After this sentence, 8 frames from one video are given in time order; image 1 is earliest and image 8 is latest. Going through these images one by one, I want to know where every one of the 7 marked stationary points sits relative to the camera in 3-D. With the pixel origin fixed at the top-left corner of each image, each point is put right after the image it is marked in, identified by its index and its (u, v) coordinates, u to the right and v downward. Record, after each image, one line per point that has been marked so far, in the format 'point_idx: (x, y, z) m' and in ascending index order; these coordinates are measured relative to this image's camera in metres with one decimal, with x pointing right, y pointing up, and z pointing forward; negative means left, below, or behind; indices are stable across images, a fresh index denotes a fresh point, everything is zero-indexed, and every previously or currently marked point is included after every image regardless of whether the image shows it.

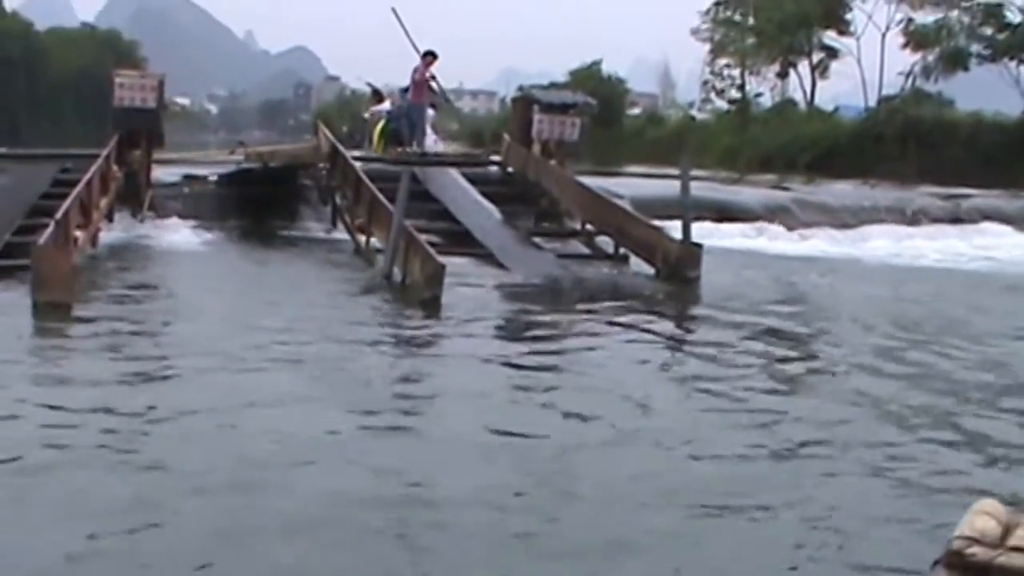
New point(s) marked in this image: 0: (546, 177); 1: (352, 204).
0: (-0.1, +1.0, +16.5) m
1: (-1.9, +0.7, +16.4) m
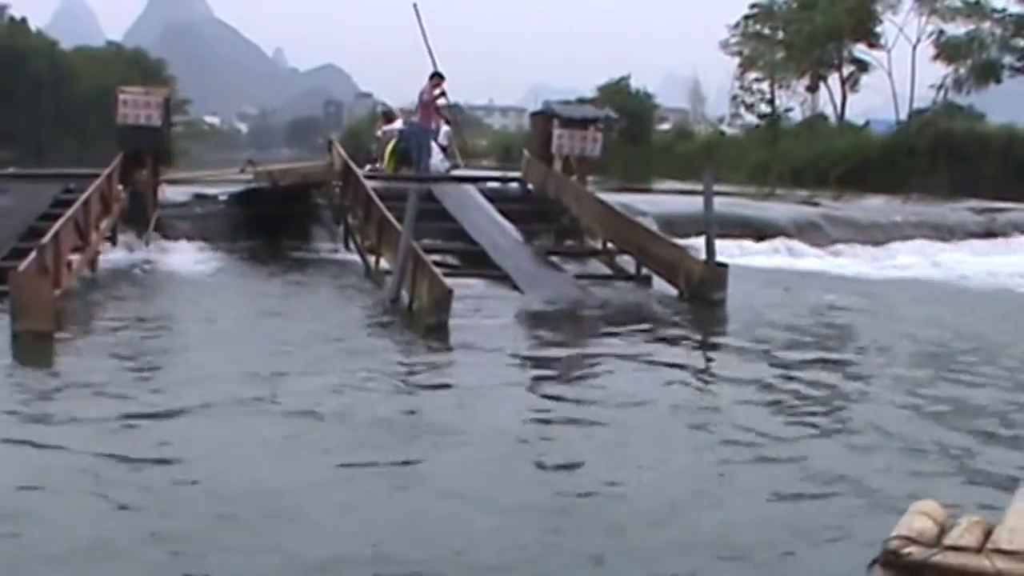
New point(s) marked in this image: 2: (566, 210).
0: (+0.5, +0.8, +15.3) m
1: (-1.2, +0.5, +15.2) m
2: (+0.5, +0.6, +15.2) m
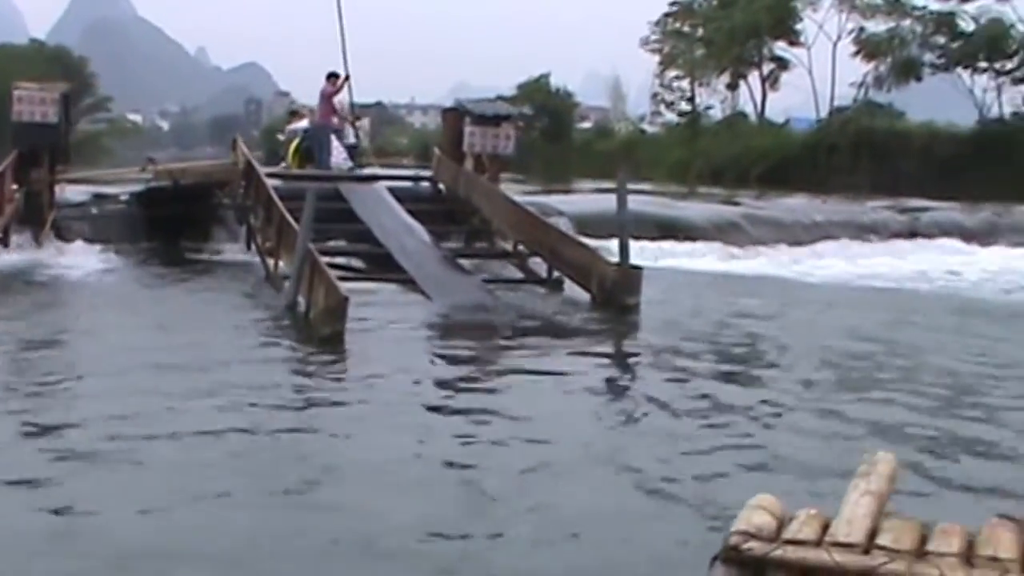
0: (-0.3, +0.8, +15.4) m
1: (-2.0, +0.5, +15.2) m
2: (-0.3, +0.6, +15.3) m
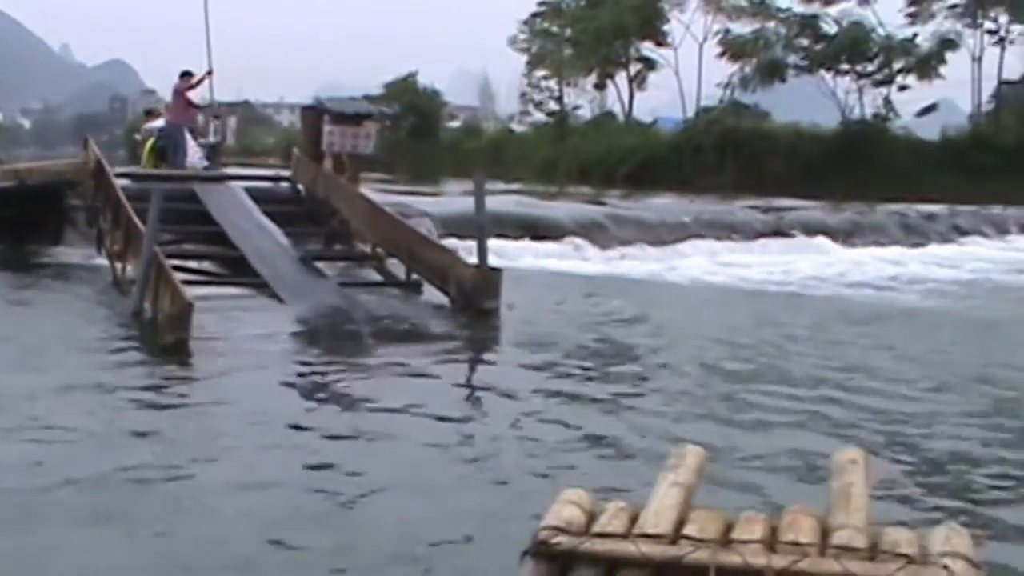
0: (-1.6, +0.8, +15.5) m
1: (-3.3, +0.5, +15.1) m
2: (-1.5, +0.6, +15.4) m
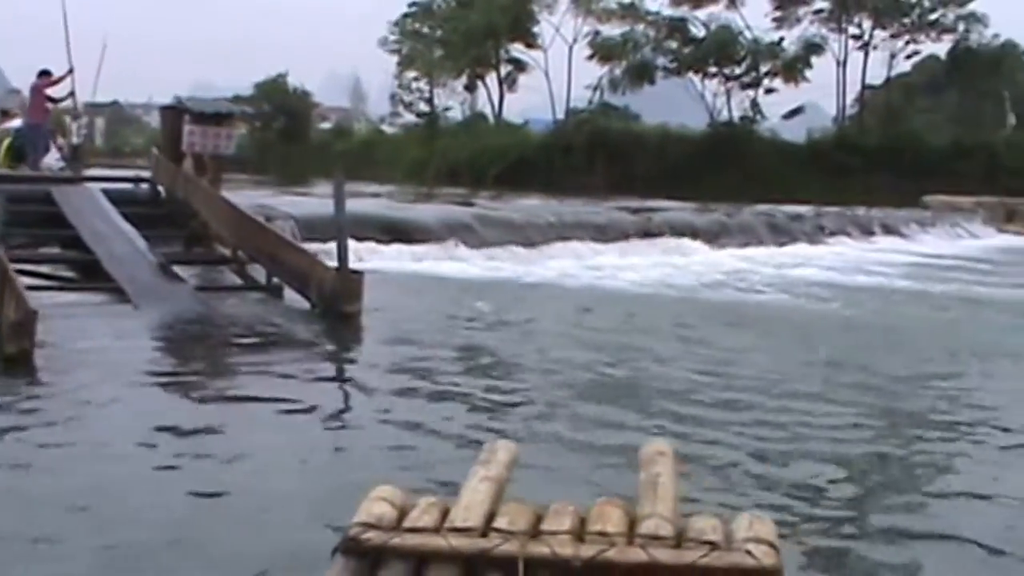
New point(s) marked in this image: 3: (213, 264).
0: (-0.3, +0.8, +16.3) m
1: (-2.0, +0.5, +16.1) m
2: (-0.3, +0.6, +16.2) m
3: (-2.1, +0.1, +13.2) m
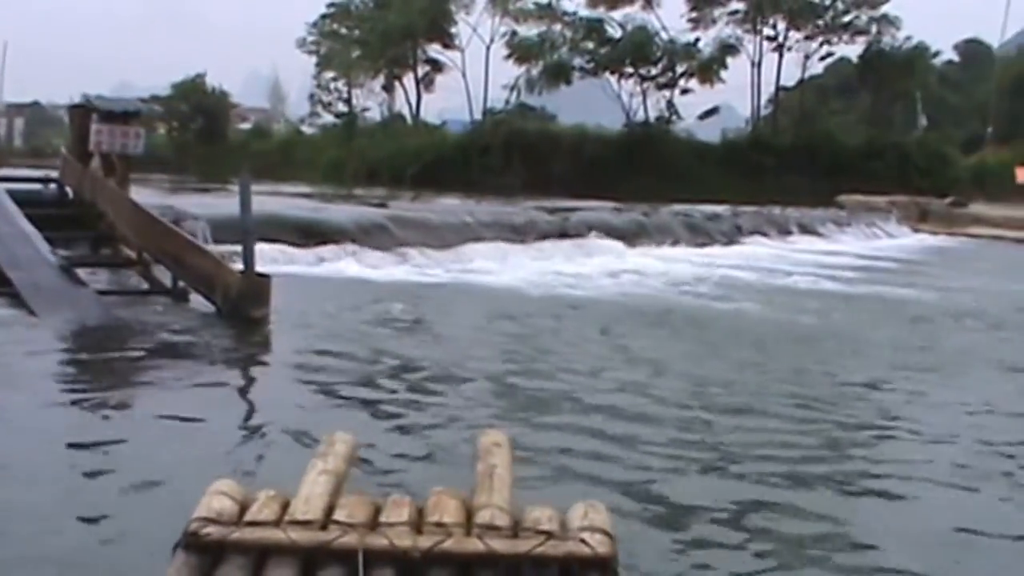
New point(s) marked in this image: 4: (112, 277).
0: (-1.1, +0.8, +16.3) m
1: (-2.8, +0.5, +16.0) m
2: (-1.0, +0.6, +16.2) m
3: (-2.8, +0.1, +13.1) m
4: (-2.9, +0.1, +13.5) m
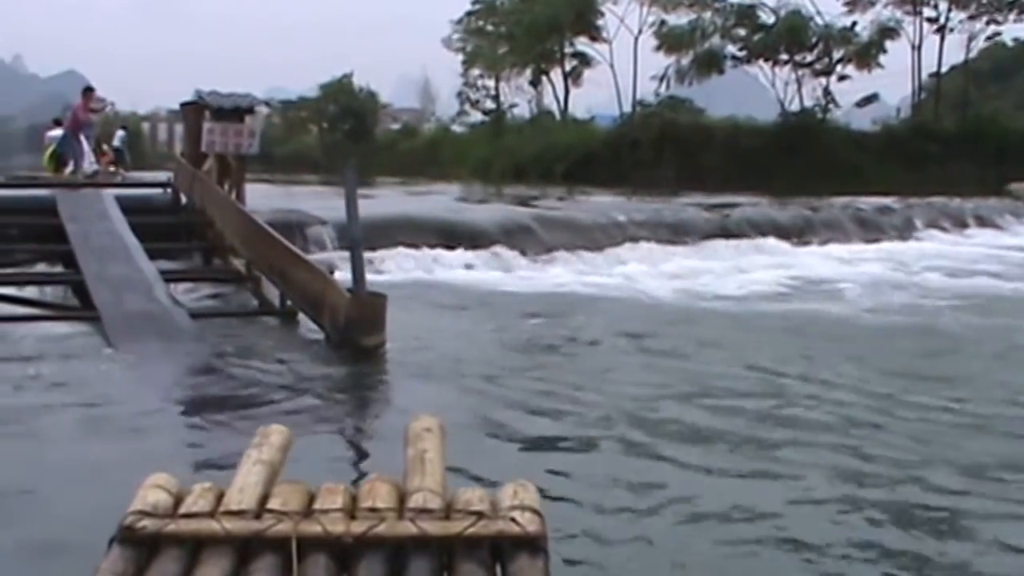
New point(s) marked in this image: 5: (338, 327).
0: (+0.1, +0.8, +15.3) m
1: (-1.6, +0.4, +15.1) m
2: (+0.1, +0.6, +15.2) m
3: (-1.9, +0.1, +12.3) m
4: (-2.0, 0.0, +12.6) m
5: (-0.9, -0.2, +9.5) m
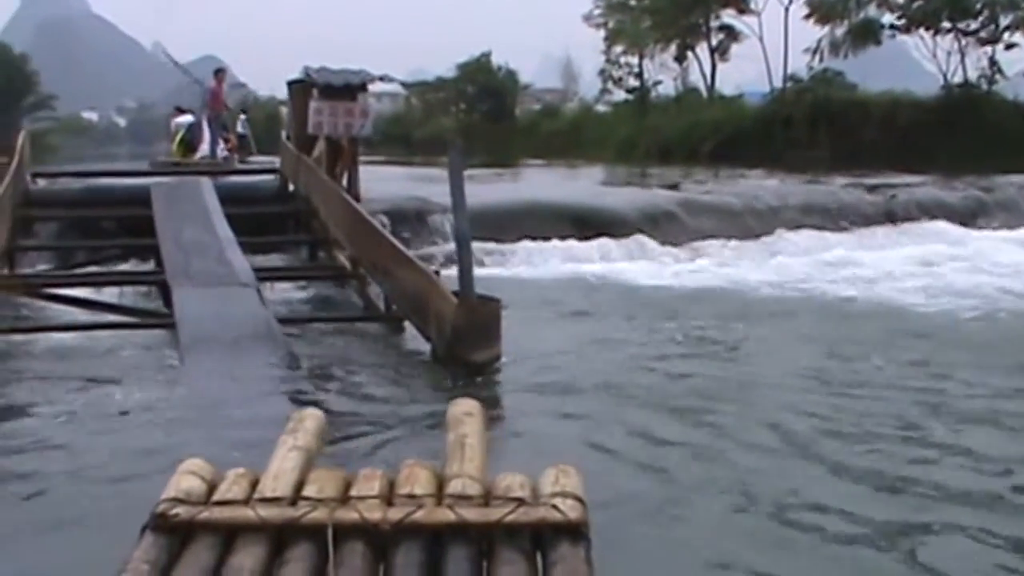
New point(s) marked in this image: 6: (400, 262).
0: (+1.2, +0.8, +13.7) m
1: (-0.6, +0.5, +13.7) m
2: (+1.1, +0.6, +13.6) m
3: (-1.1, +0.1, +10.9) m
4: (-1.1, 0.0, +11.2) m
5: (-0.3, -0.2, +8.0) m
6: (-0.6, +0.2, +9.3) m
